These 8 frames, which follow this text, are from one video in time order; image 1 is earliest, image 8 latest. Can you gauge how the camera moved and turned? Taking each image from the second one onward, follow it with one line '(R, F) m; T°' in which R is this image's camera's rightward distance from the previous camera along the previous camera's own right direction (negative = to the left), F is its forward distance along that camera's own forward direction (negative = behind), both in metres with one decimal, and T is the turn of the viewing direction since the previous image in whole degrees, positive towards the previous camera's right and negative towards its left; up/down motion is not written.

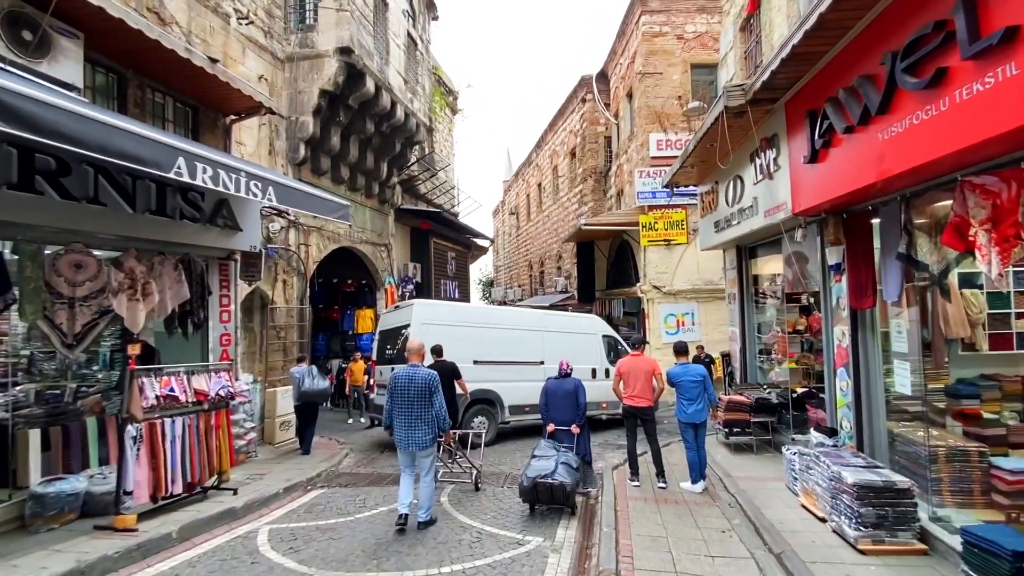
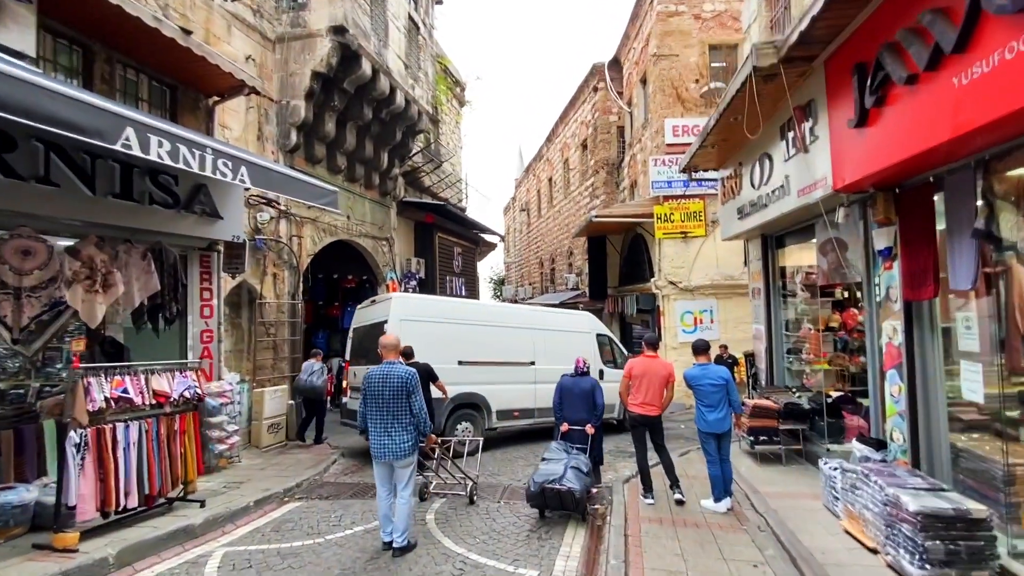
(+0.2, +0.7) m; -2°
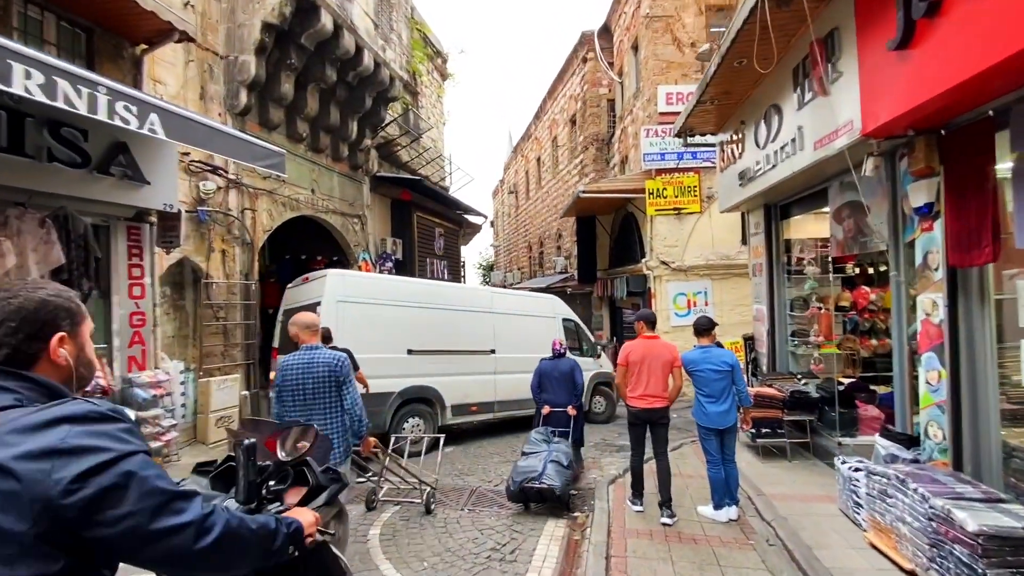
(+0.3, +0.9) m; +1°
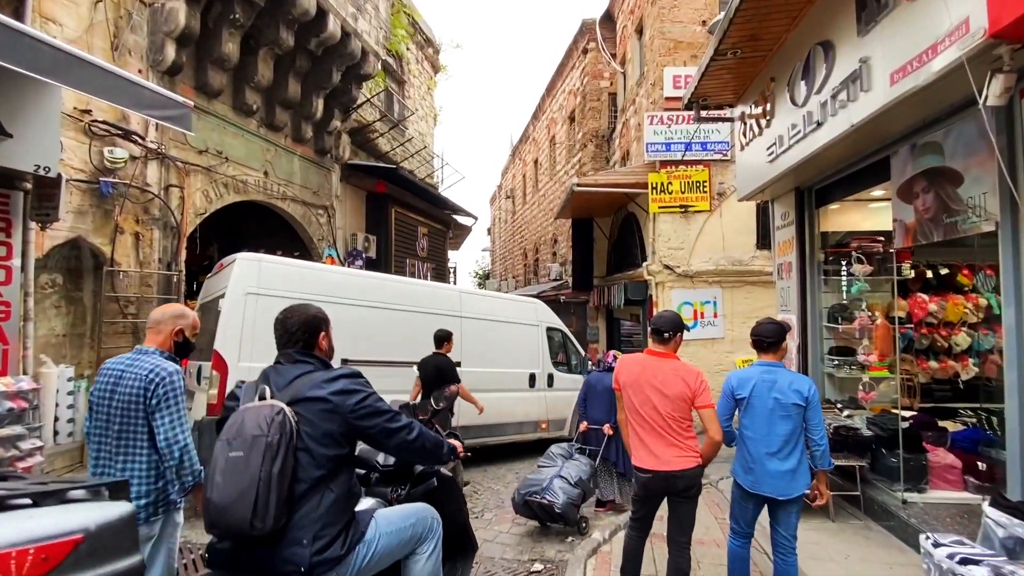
(+0.4, +1.5) m; 0°
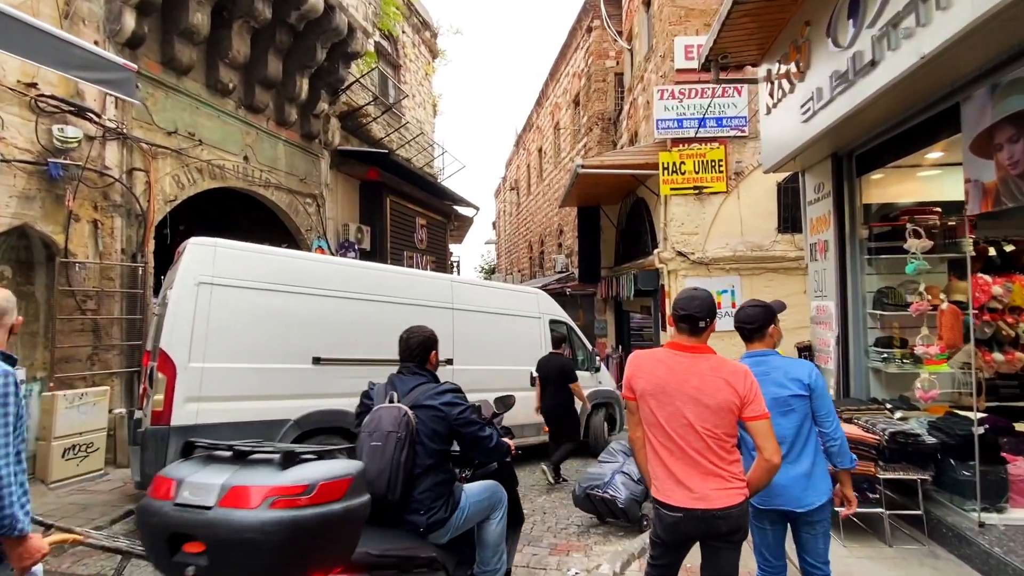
(+0.2, +0.7) m; -1°
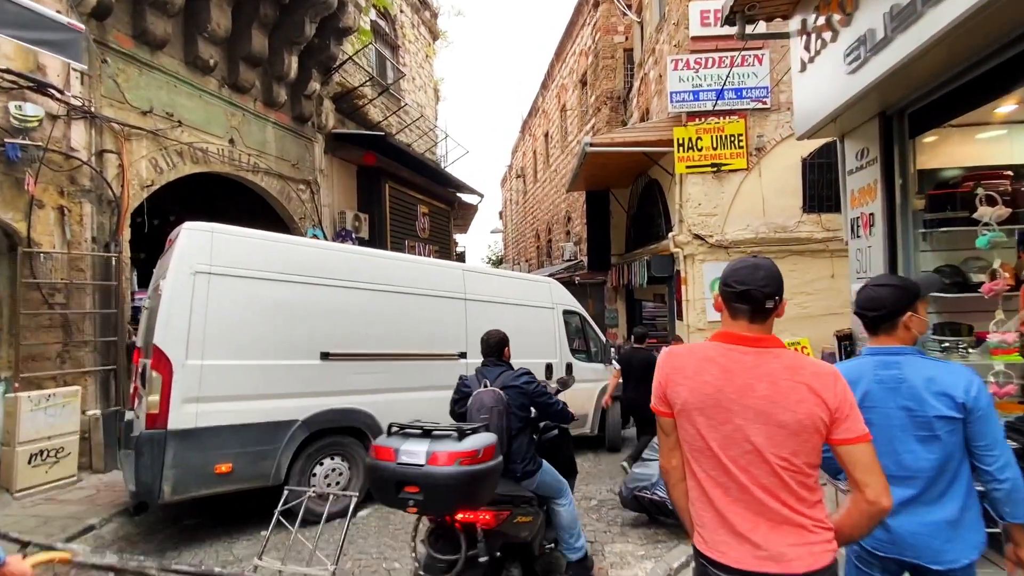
(+0.1, +0.6) m; -1°
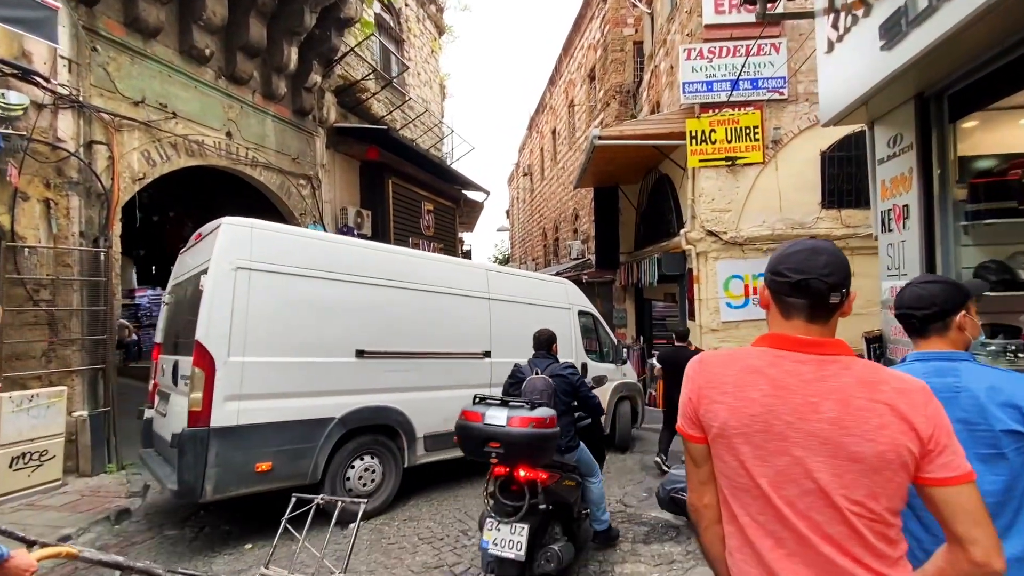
(0.0, +0.3) m; -1°
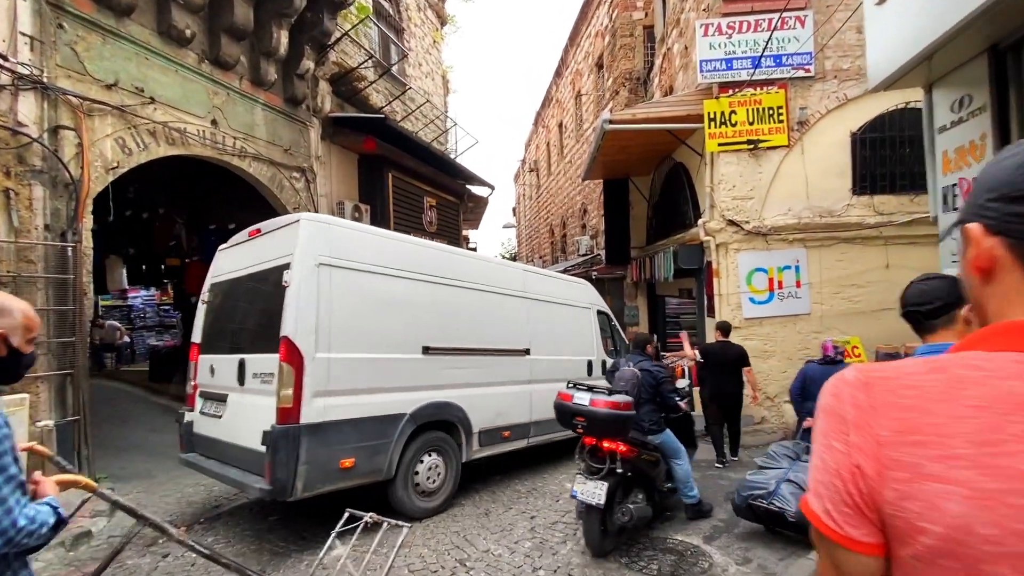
(0.0, +0.6) m; -1°
